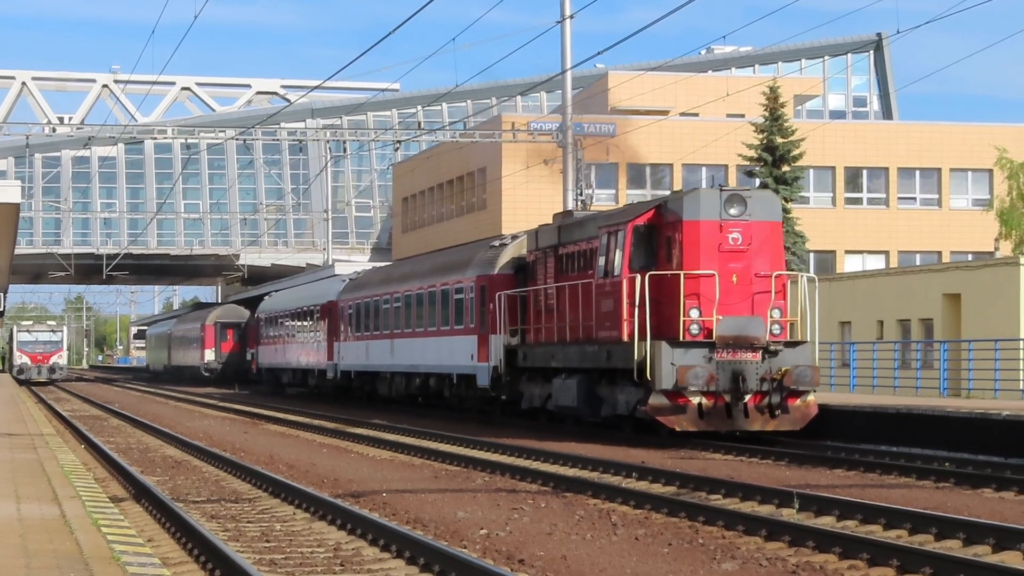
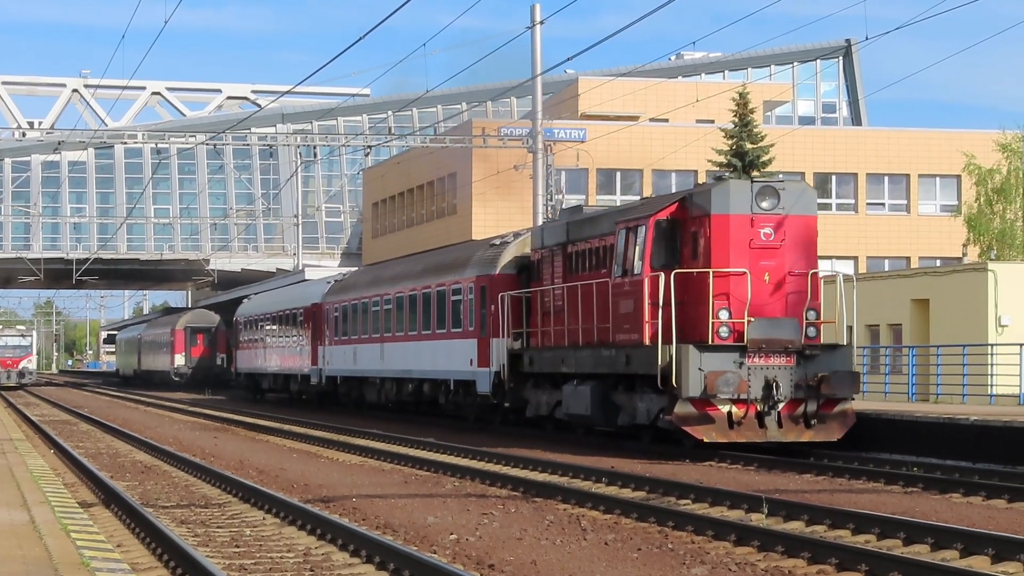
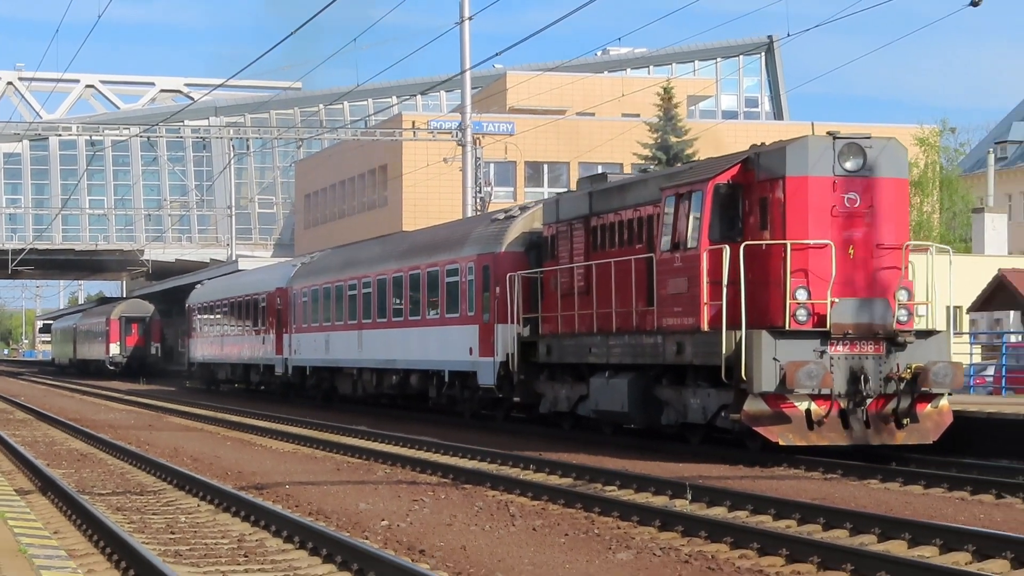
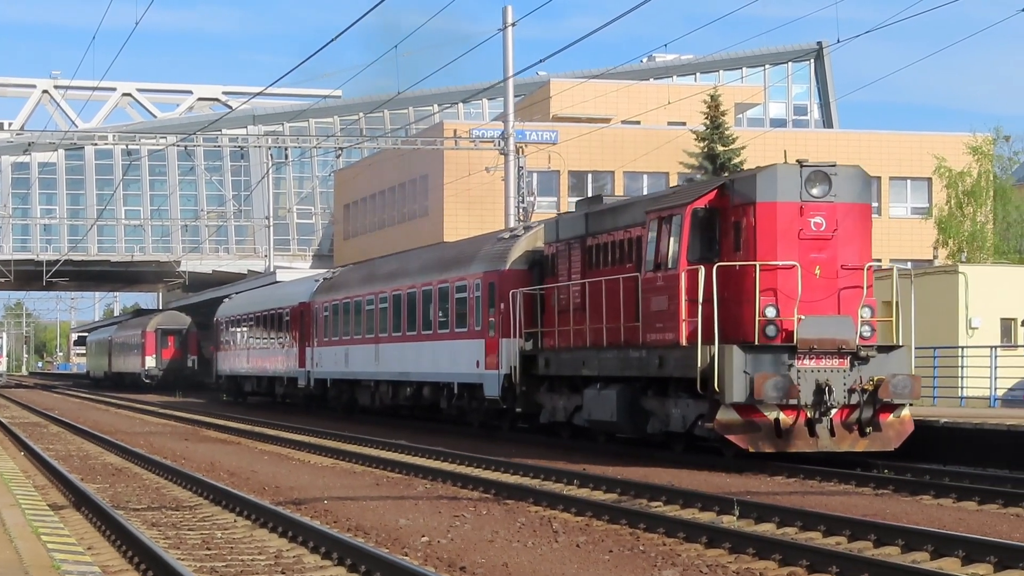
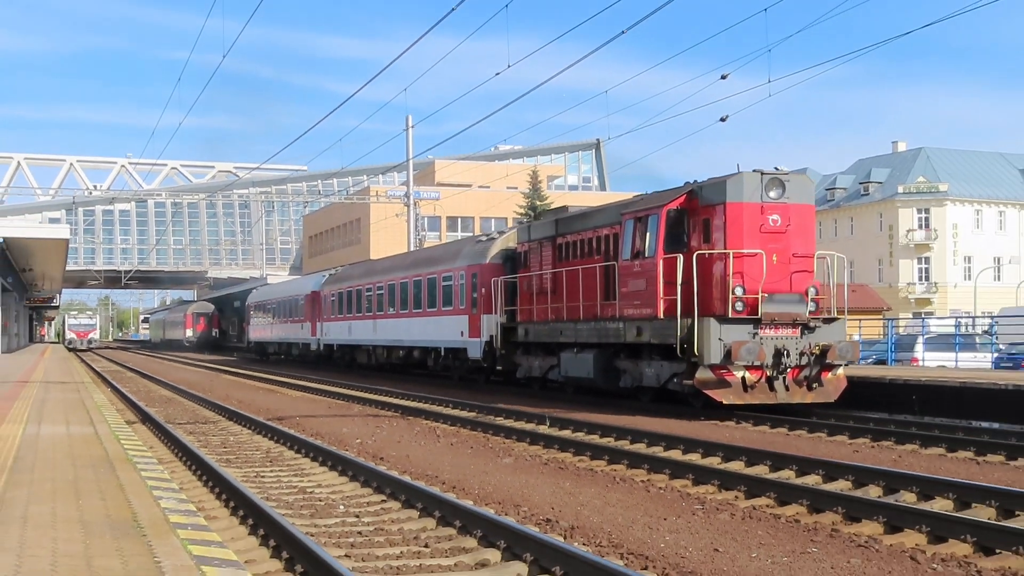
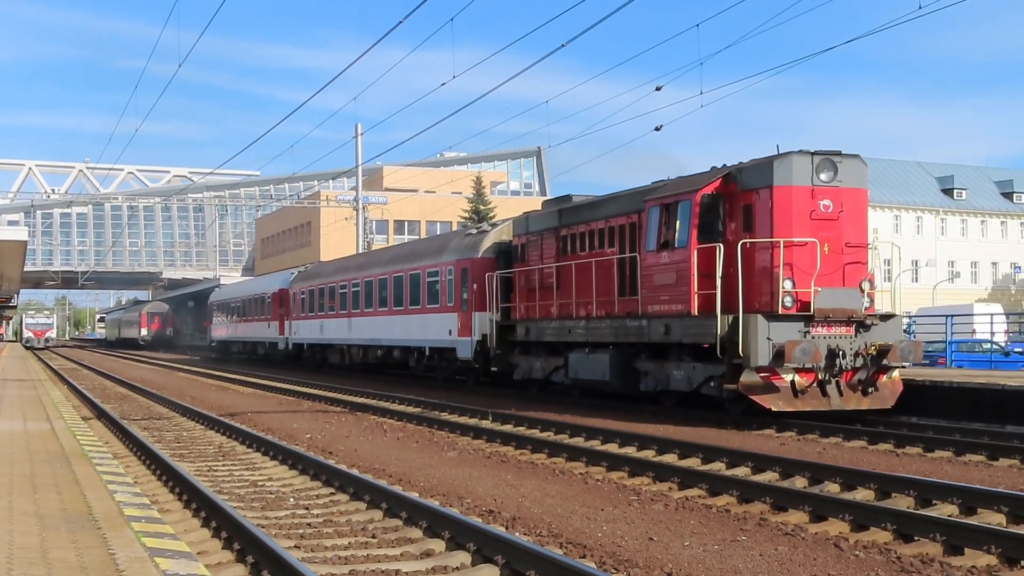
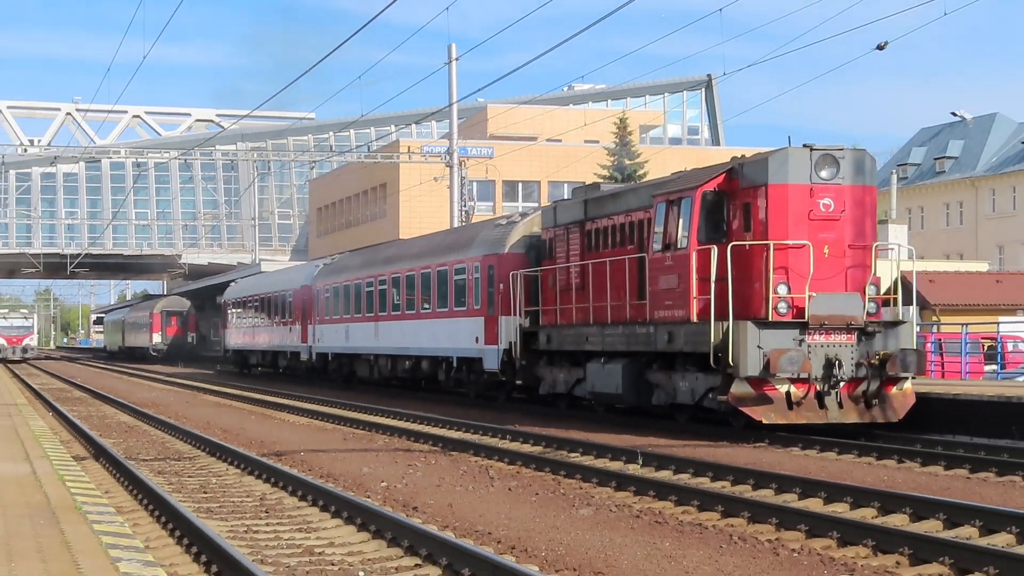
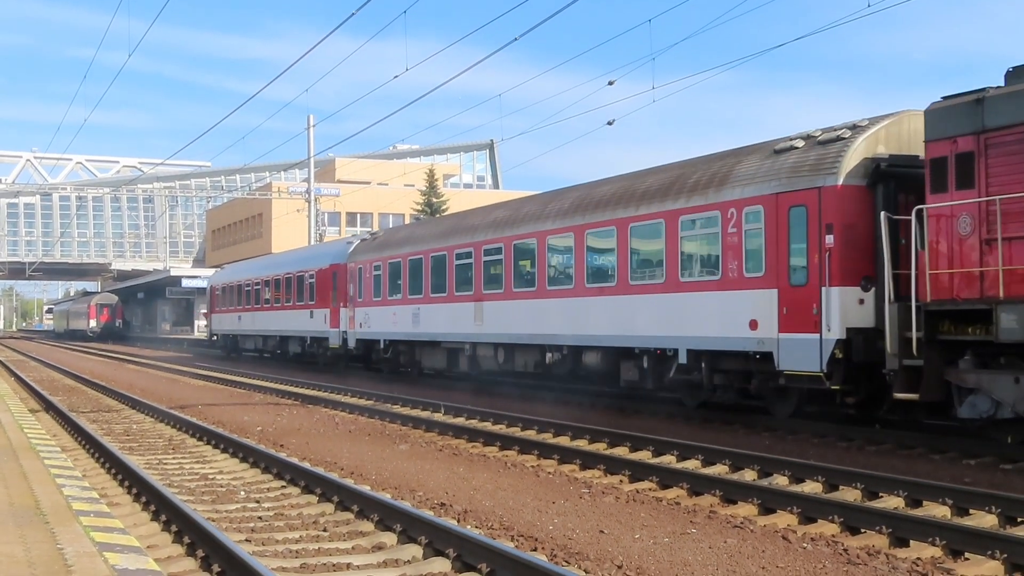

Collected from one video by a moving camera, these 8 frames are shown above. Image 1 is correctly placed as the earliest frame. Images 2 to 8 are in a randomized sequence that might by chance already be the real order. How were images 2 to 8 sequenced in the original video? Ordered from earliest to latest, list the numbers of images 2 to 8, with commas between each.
2, 4, 3, 7, 5, 6, 8
